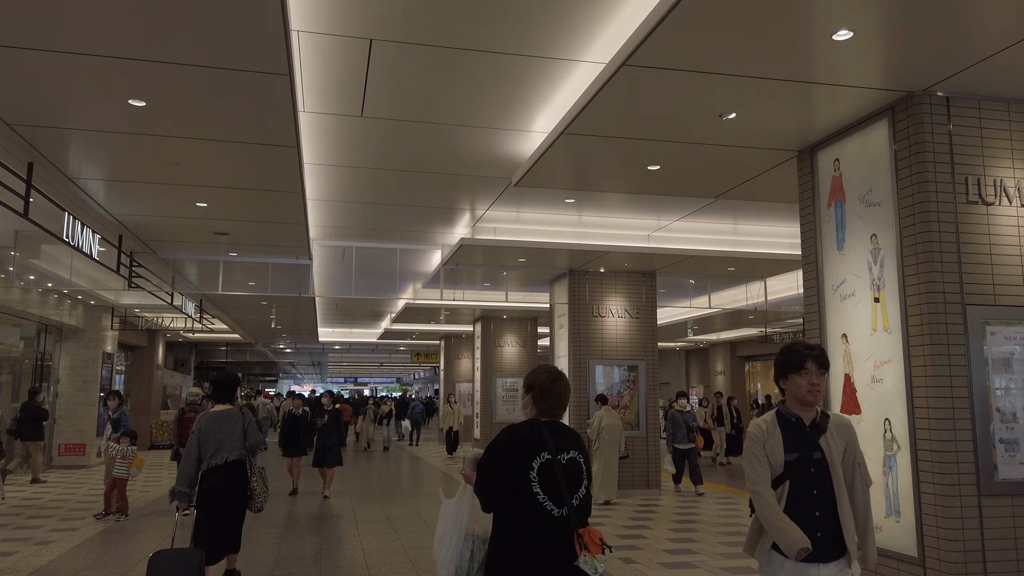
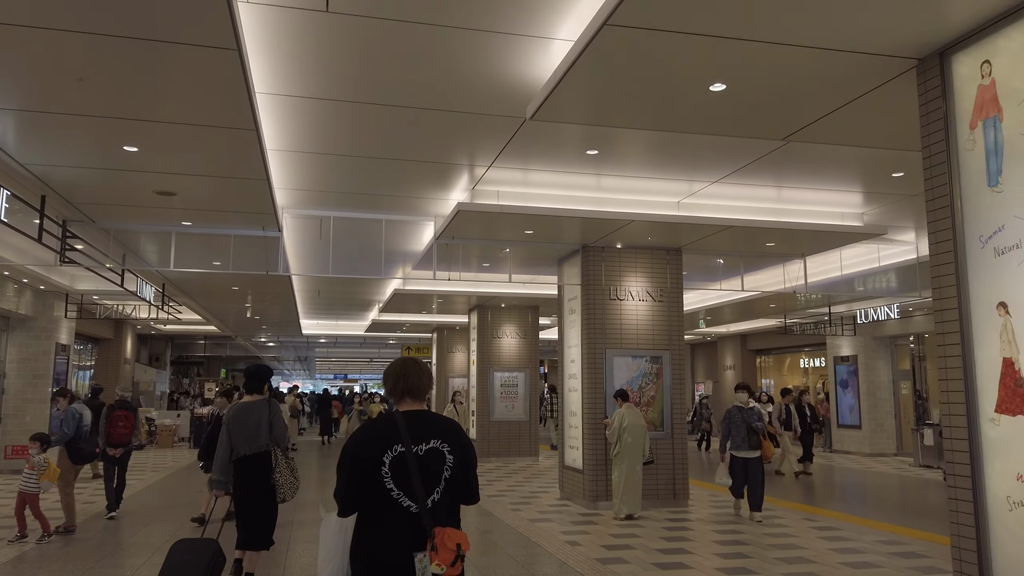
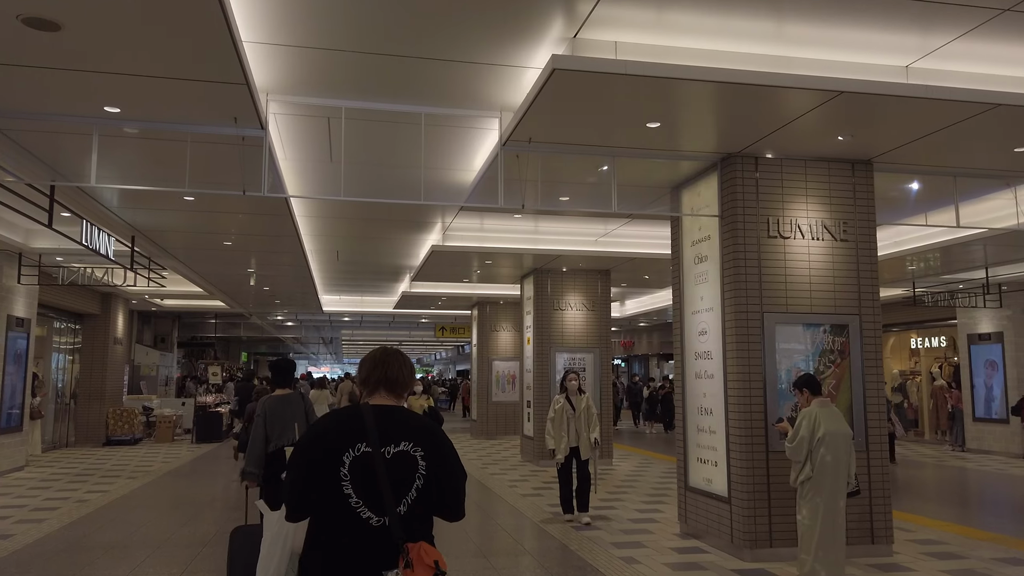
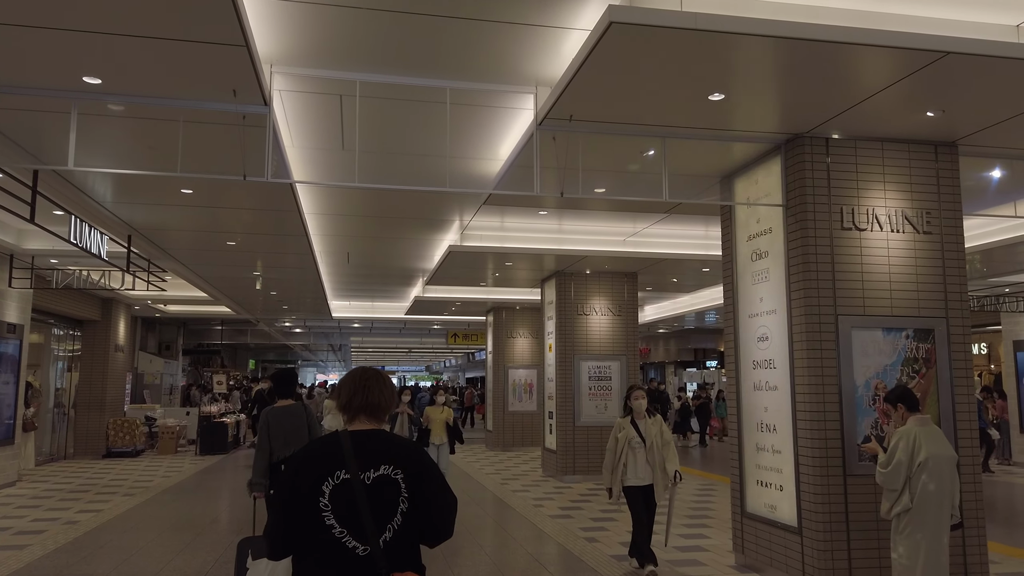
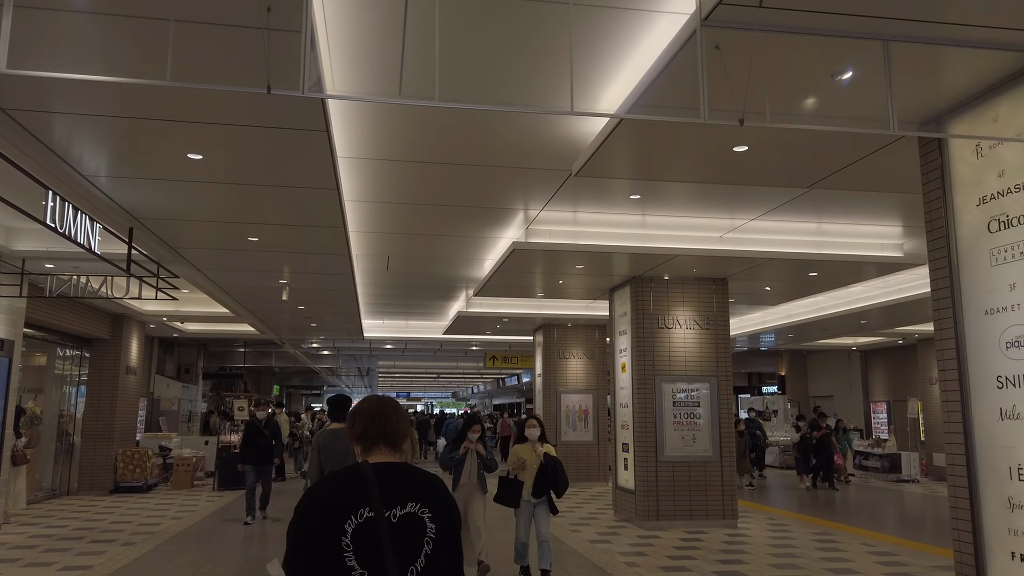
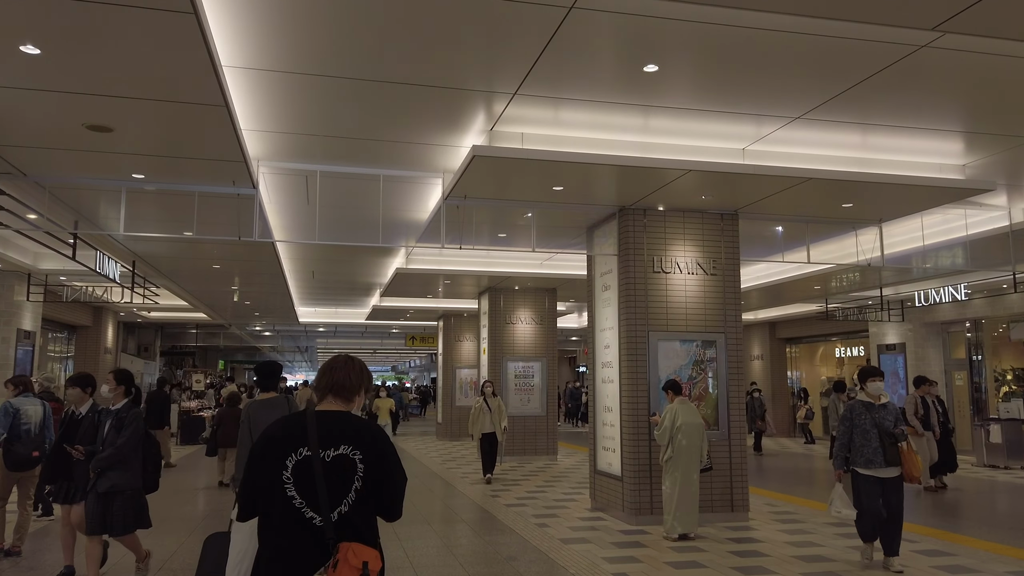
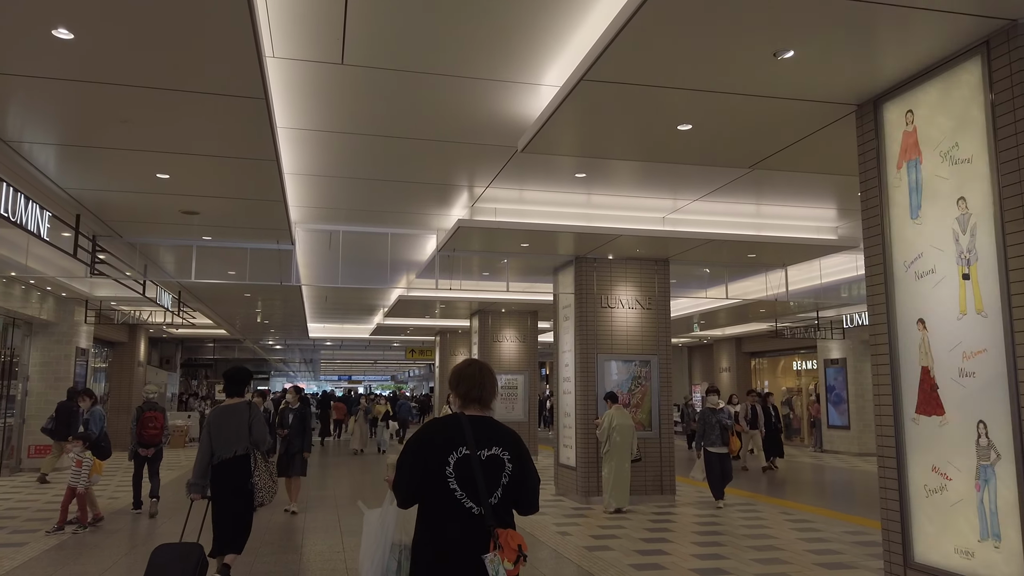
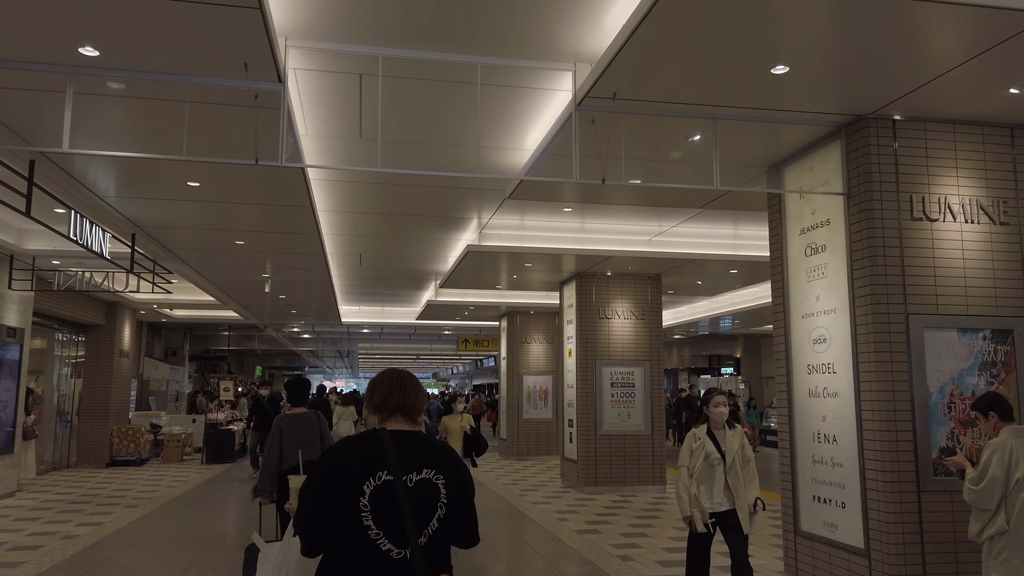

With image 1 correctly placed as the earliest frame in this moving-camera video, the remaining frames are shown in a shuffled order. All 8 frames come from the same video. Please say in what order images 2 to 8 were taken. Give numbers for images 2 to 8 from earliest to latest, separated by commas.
7, 2, 6, 3, 4, 8, 5
